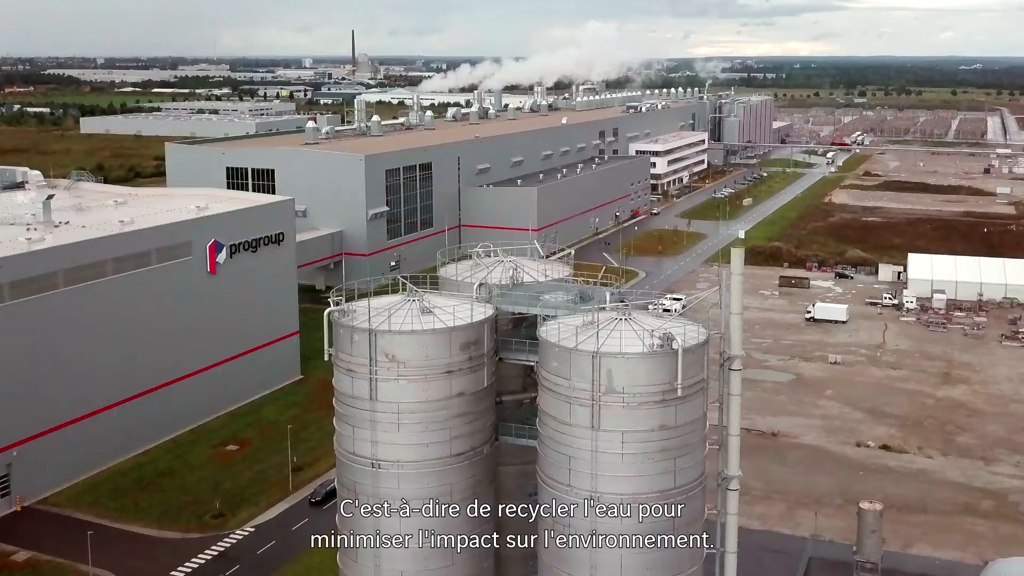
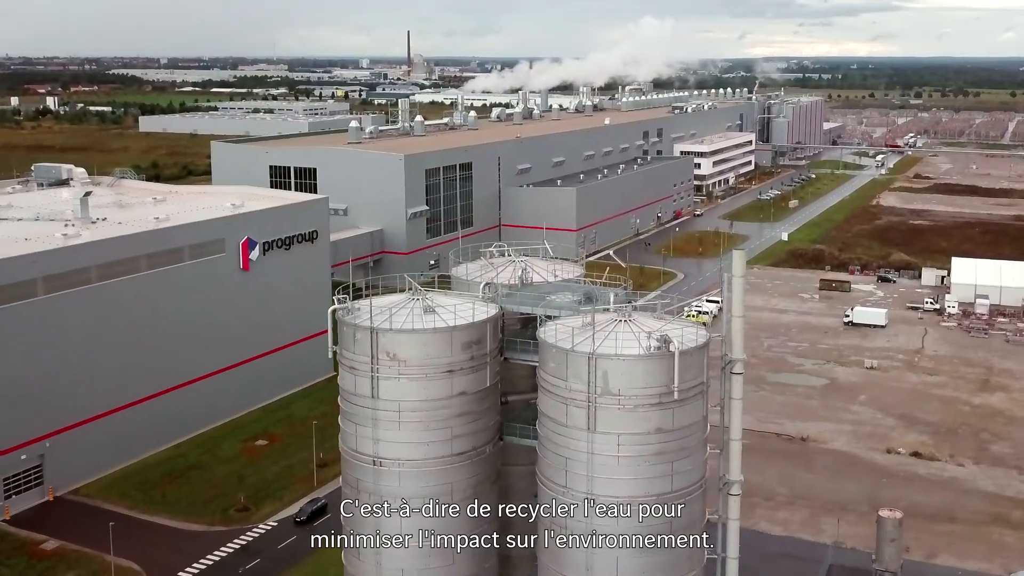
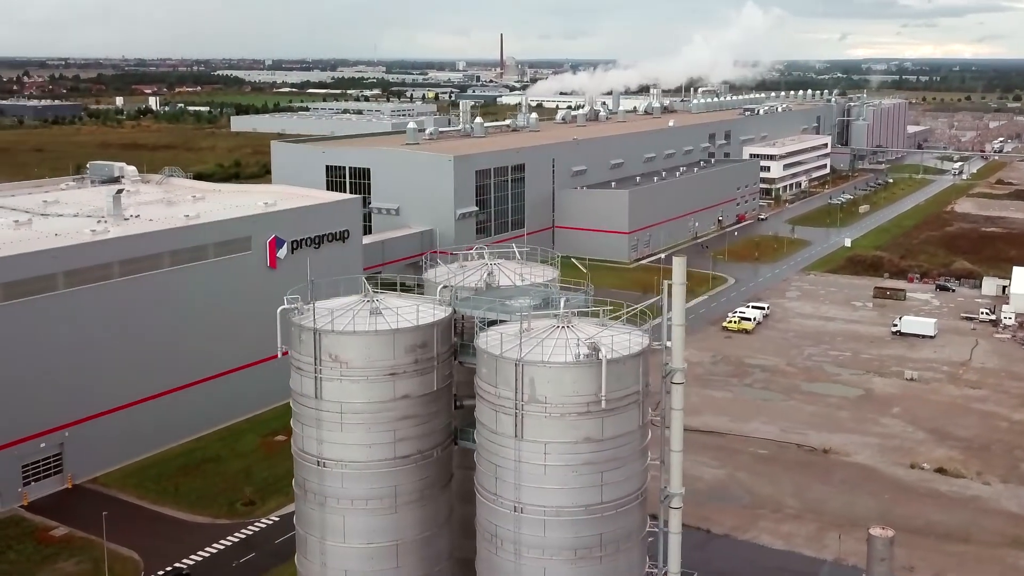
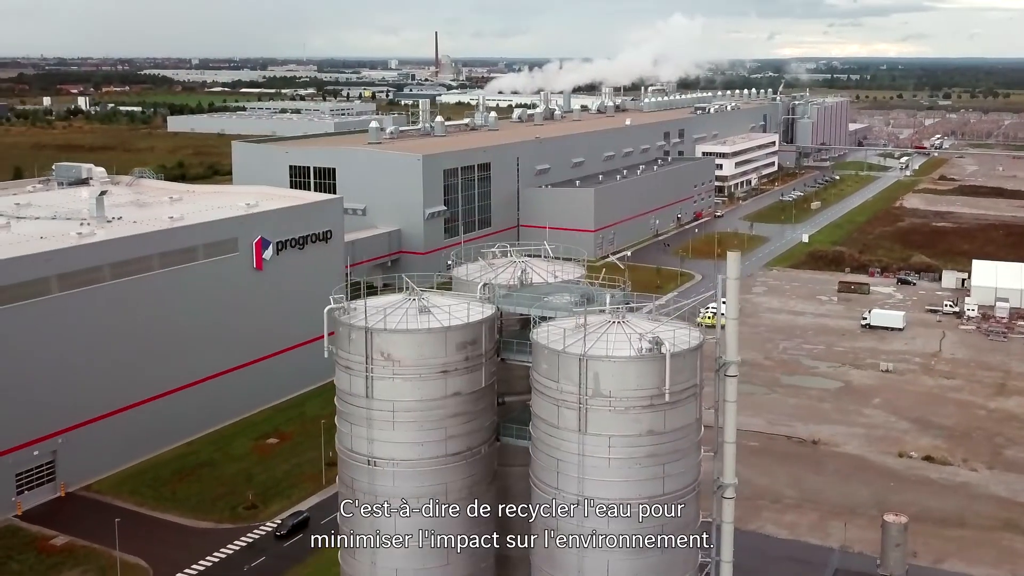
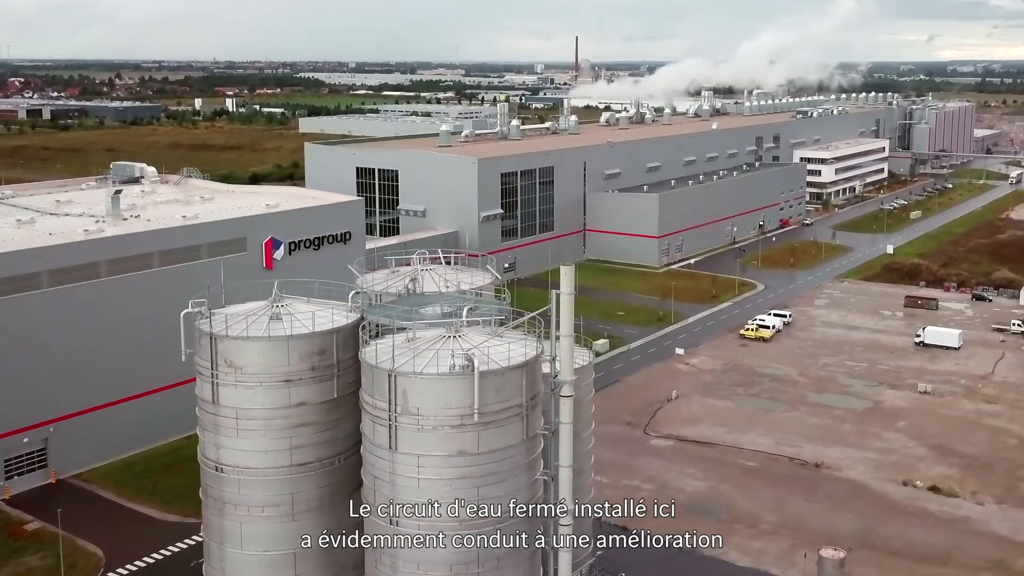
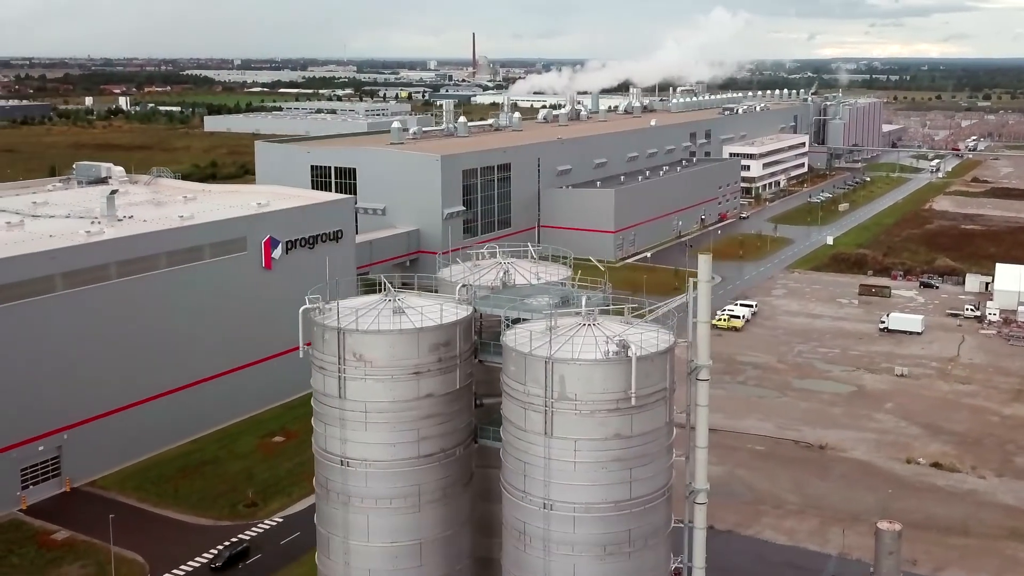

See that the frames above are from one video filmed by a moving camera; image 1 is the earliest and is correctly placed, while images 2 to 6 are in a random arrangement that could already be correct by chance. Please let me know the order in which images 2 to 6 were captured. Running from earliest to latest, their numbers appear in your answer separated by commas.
2, 4, 6, 3, 5
